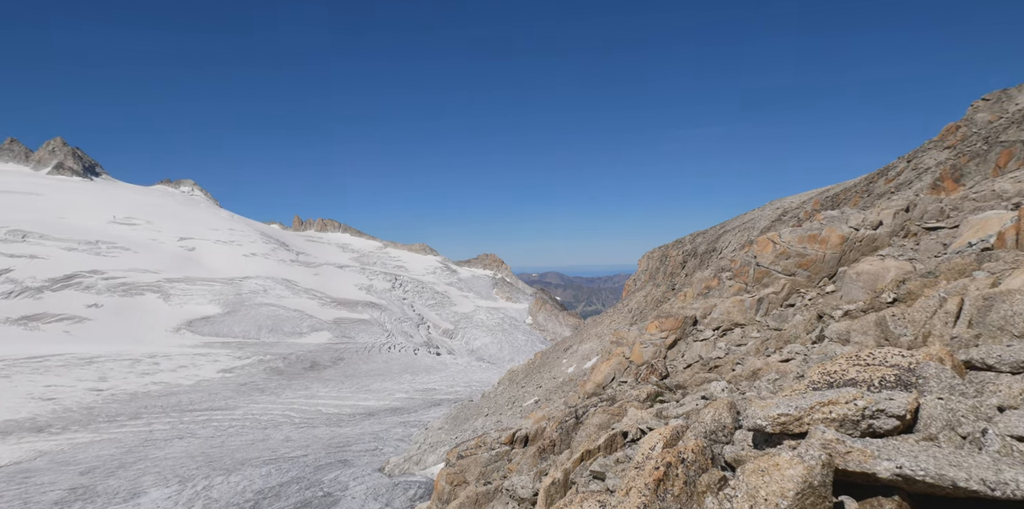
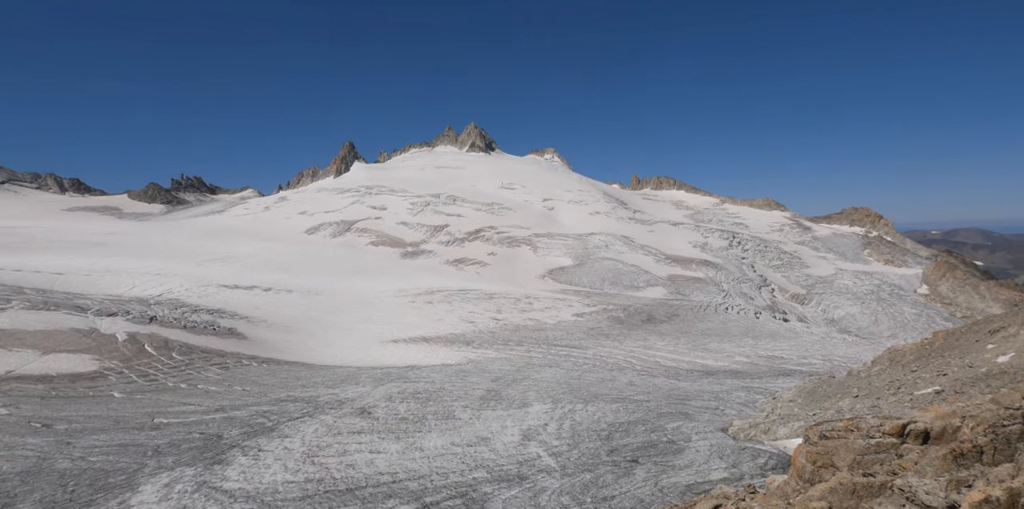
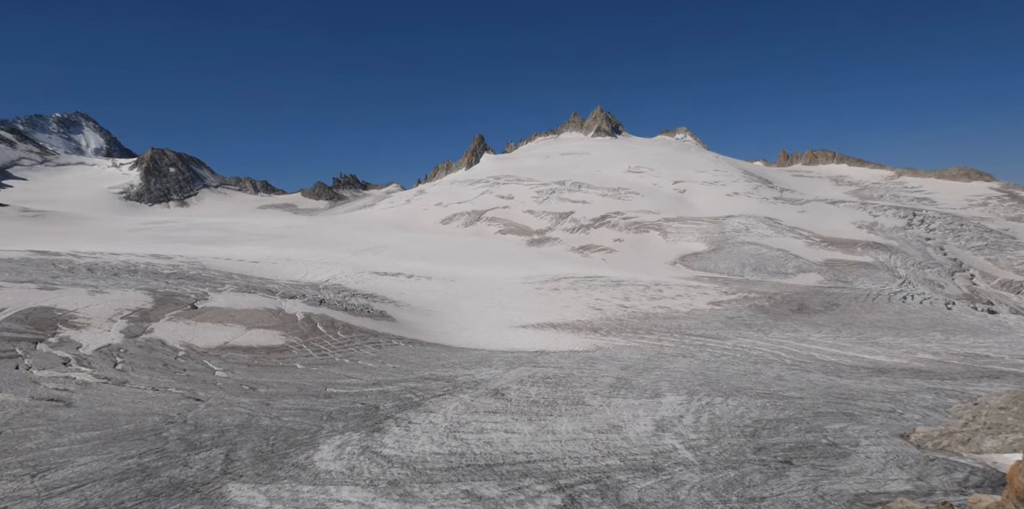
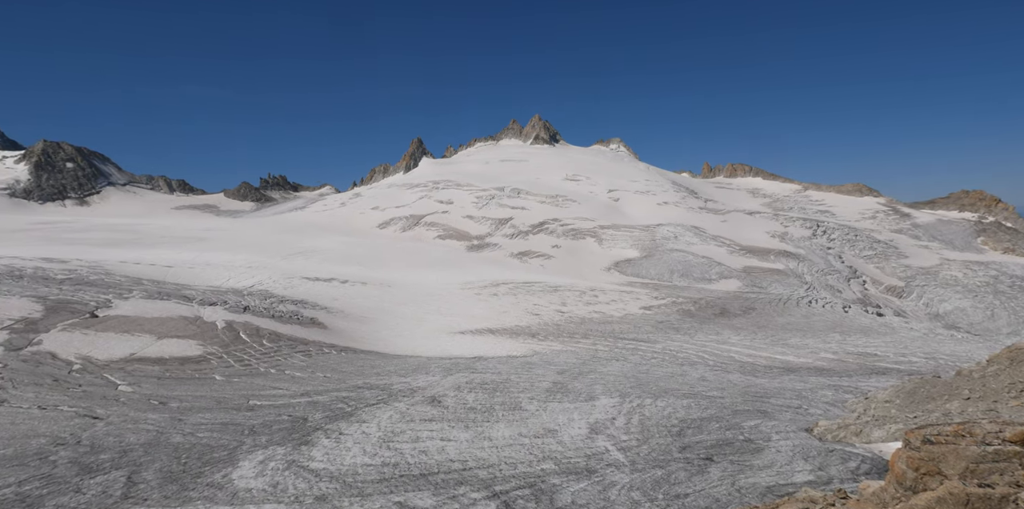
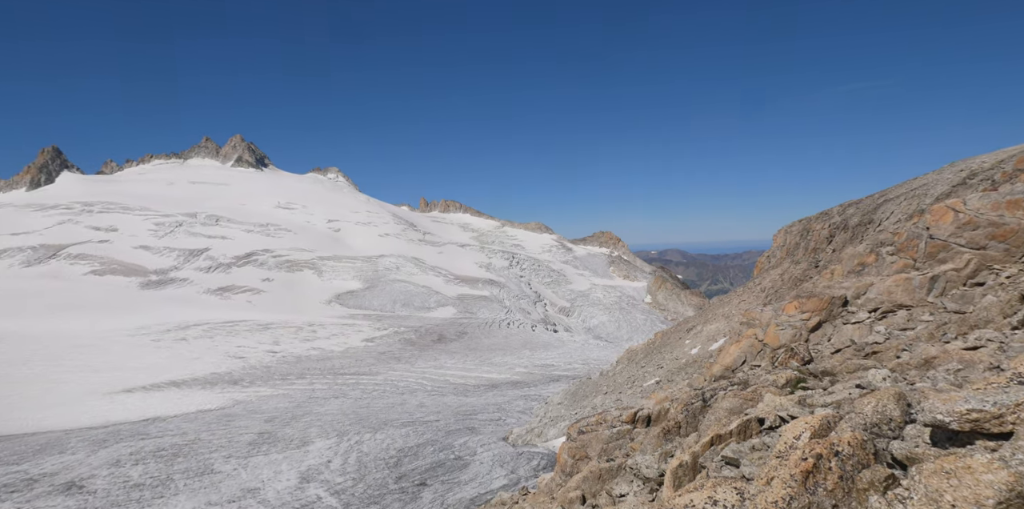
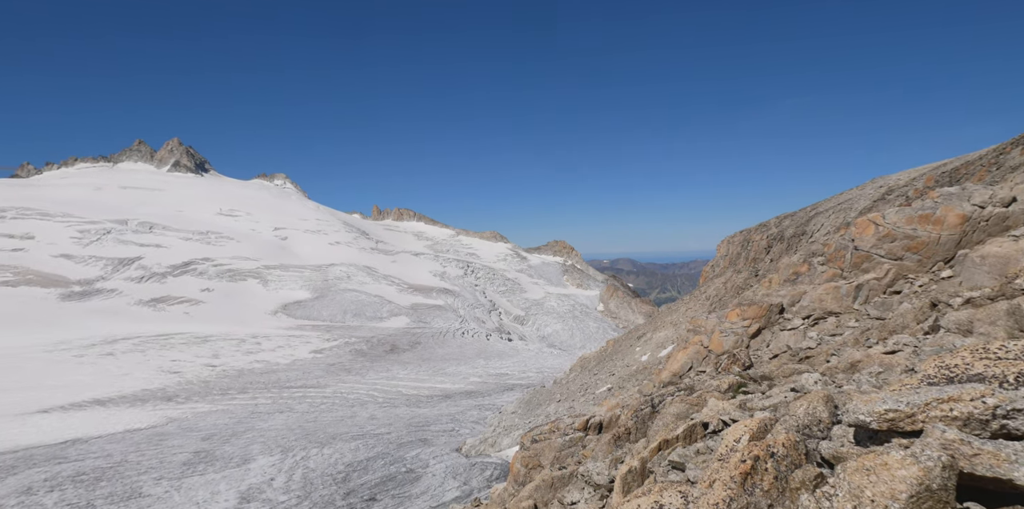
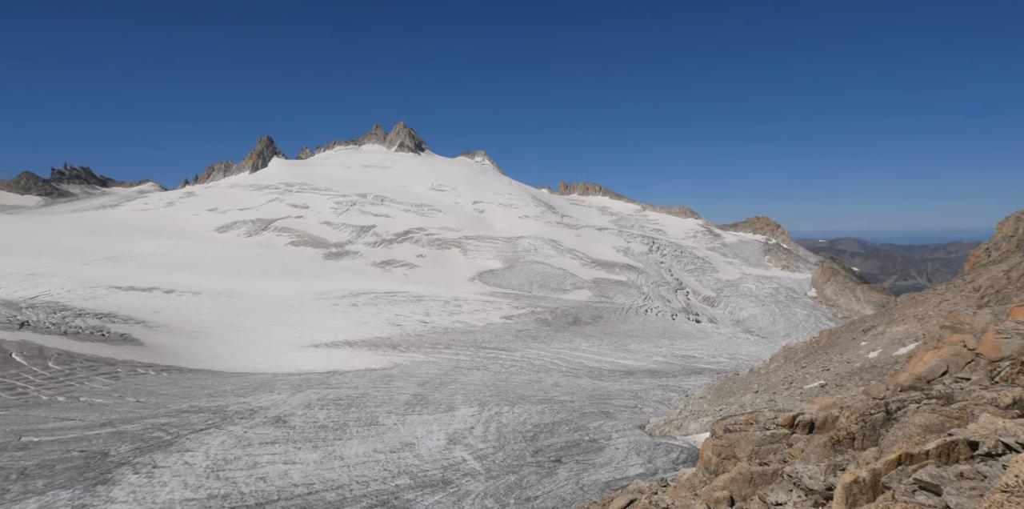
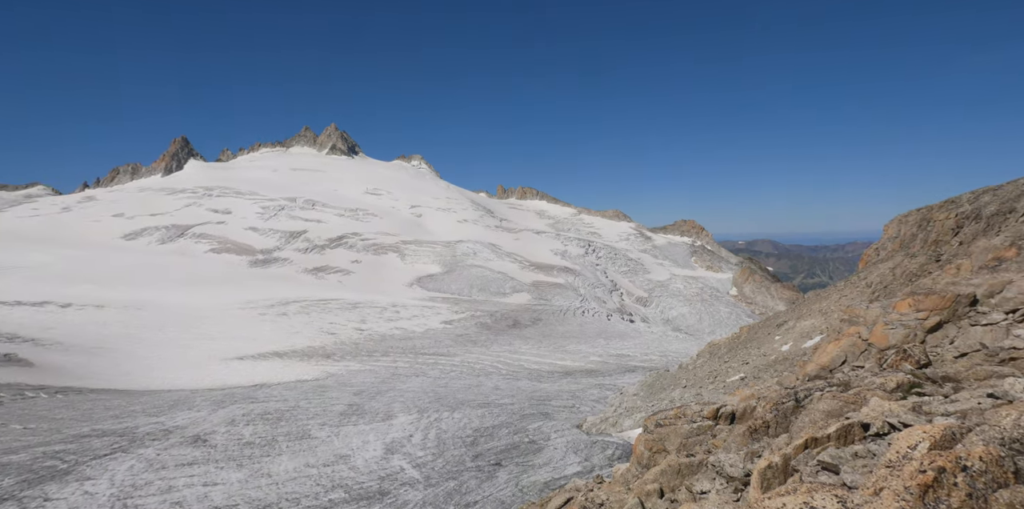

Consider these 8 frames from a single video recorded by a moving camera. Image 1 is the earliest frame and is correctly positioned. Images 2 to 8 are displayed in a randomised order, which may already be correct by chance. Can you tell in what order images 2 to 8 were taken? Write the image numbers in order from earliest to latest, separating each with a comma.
6, 5, 8, 7, 2, 4, 3
